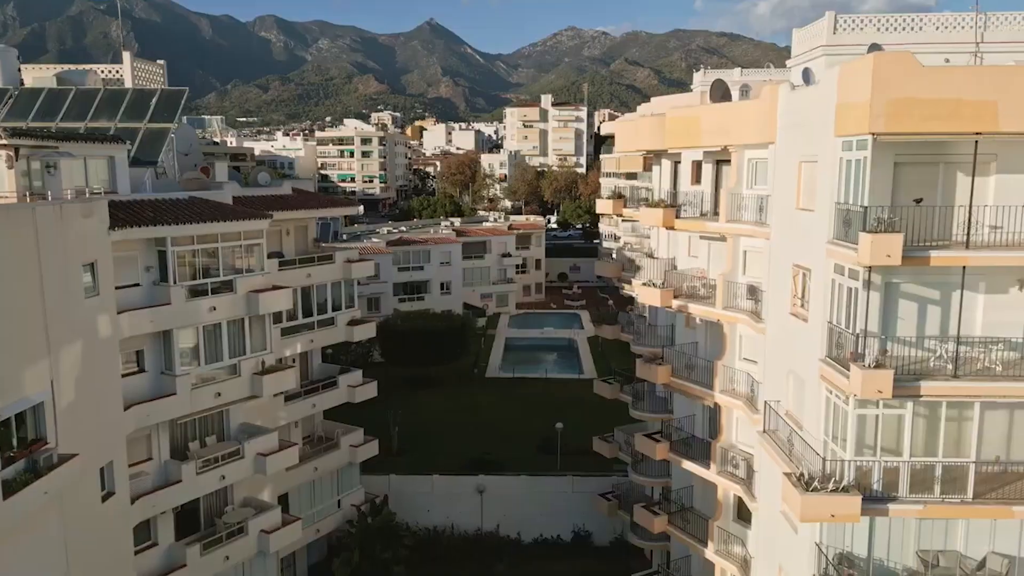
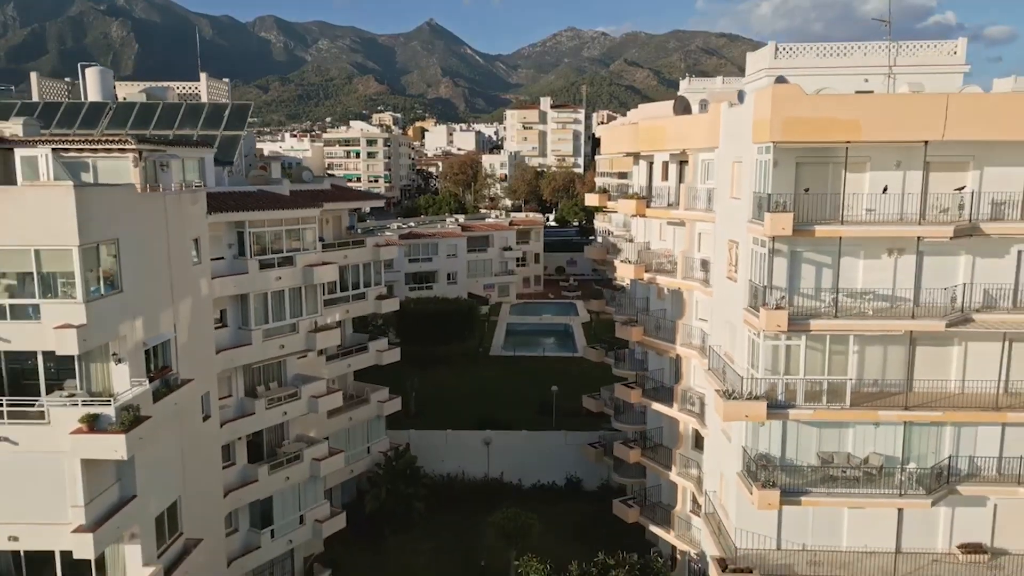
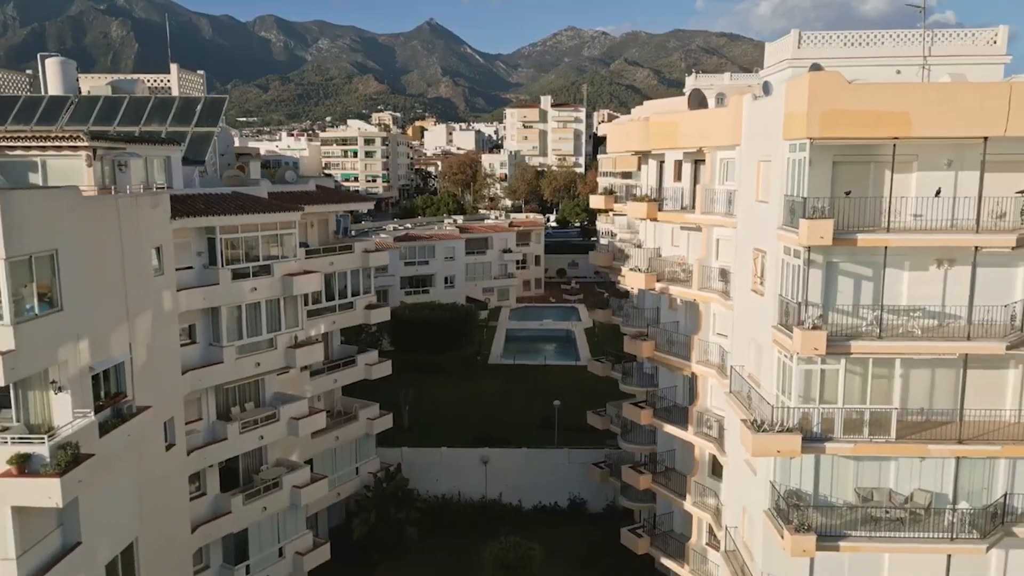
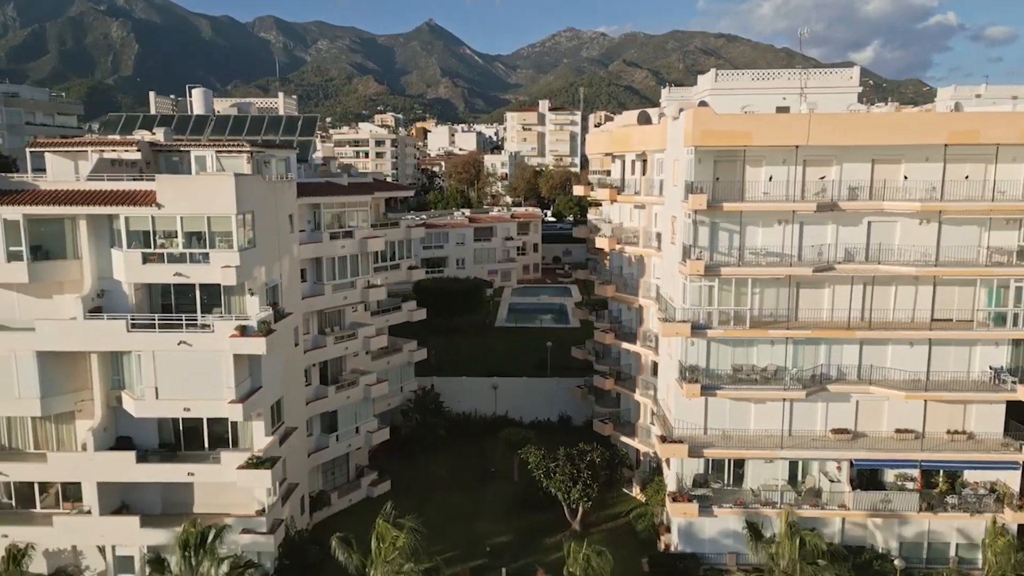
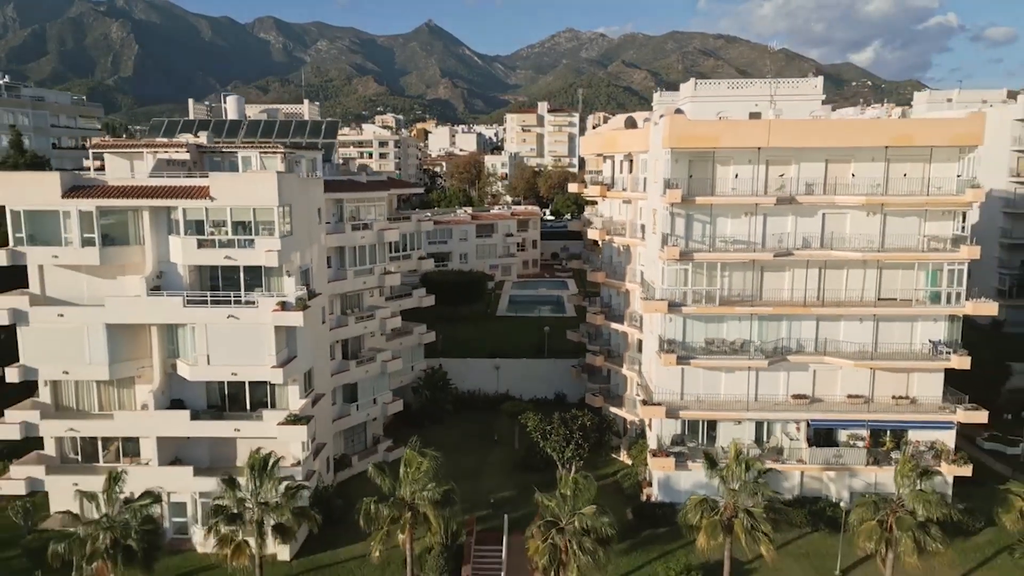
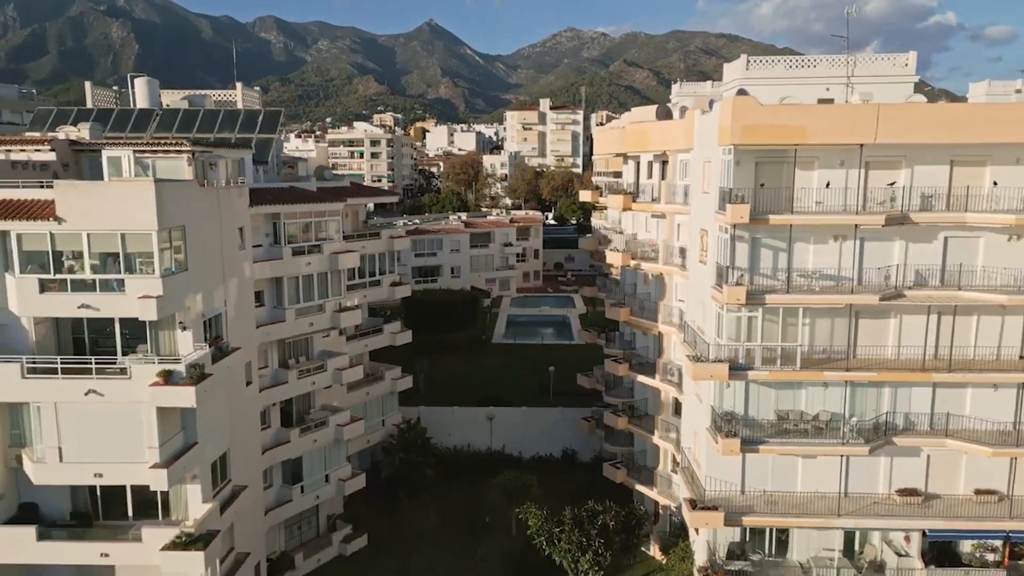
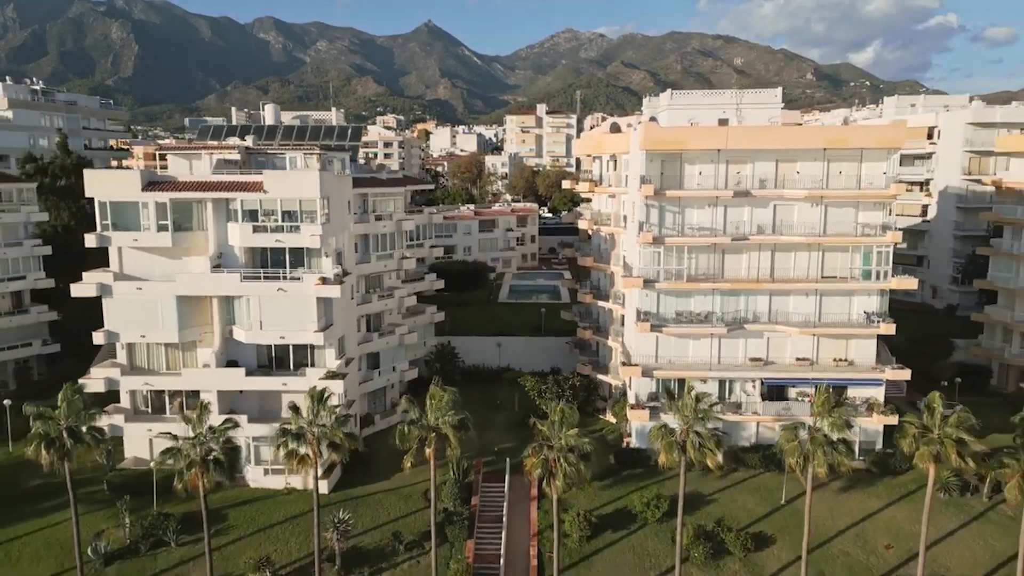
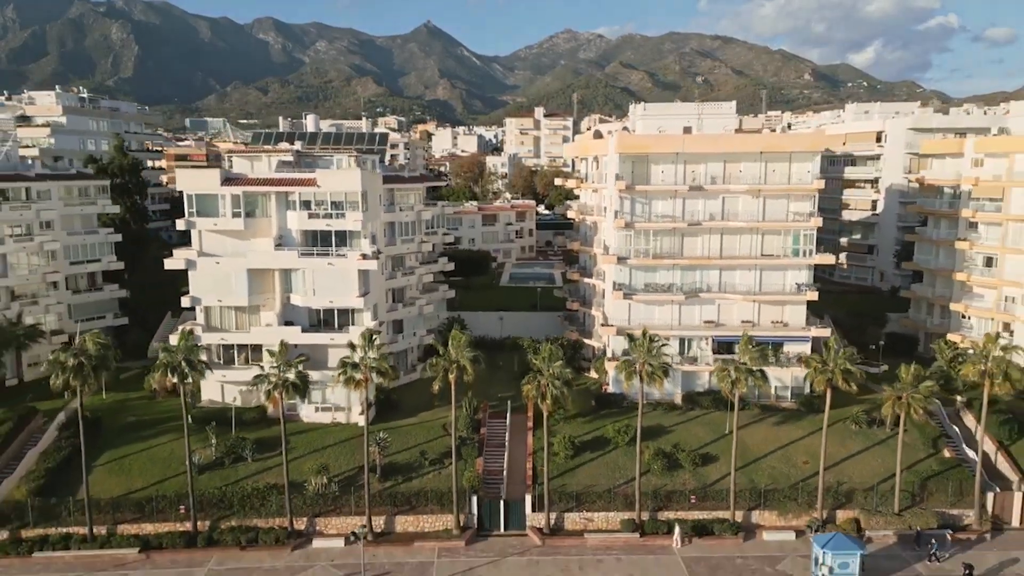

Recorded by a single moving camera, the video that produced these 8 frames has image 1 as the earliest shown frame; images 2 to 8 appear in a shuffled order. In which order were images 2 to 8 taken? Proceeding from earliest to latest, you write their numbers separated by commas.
3, 2, 6, 4, 5, 7, 8
